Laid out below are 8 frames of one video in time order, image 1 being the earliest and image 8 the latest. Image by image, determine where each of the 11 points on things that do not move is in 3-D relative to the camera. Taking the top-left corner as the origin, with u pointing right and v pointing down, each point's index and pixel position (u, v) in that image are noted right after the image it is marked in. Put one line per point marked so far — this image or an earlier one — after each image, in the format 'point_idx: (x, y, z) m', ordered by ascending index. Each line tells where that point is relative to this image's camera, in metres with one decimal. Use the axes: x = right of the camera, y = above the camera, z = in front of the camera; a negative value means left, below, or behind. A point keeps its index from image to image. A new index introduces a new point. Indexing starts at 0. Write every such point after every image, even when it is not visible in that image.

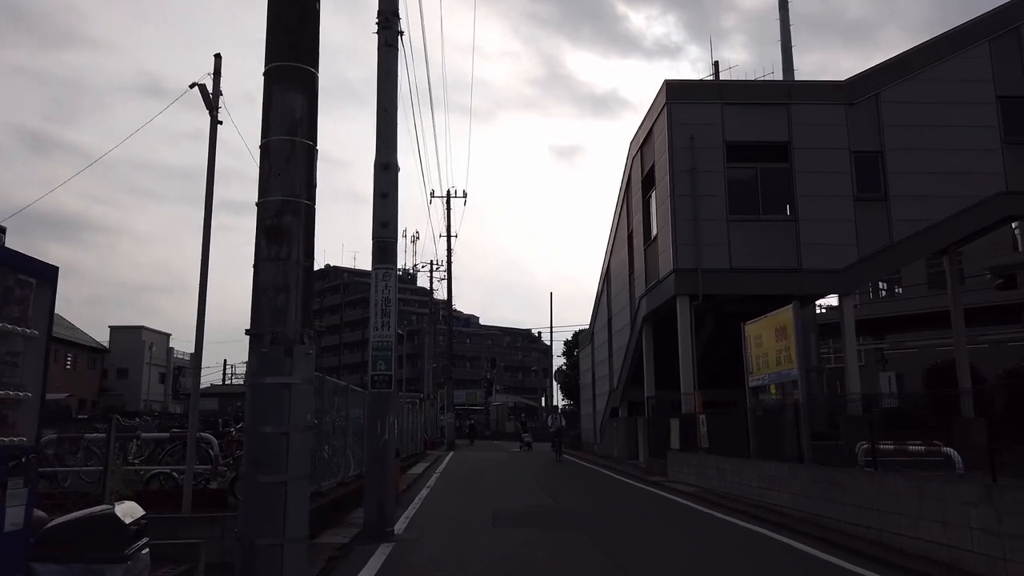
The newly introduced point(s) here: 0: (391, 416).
0: (-1.7, -1.8, +10.6) m
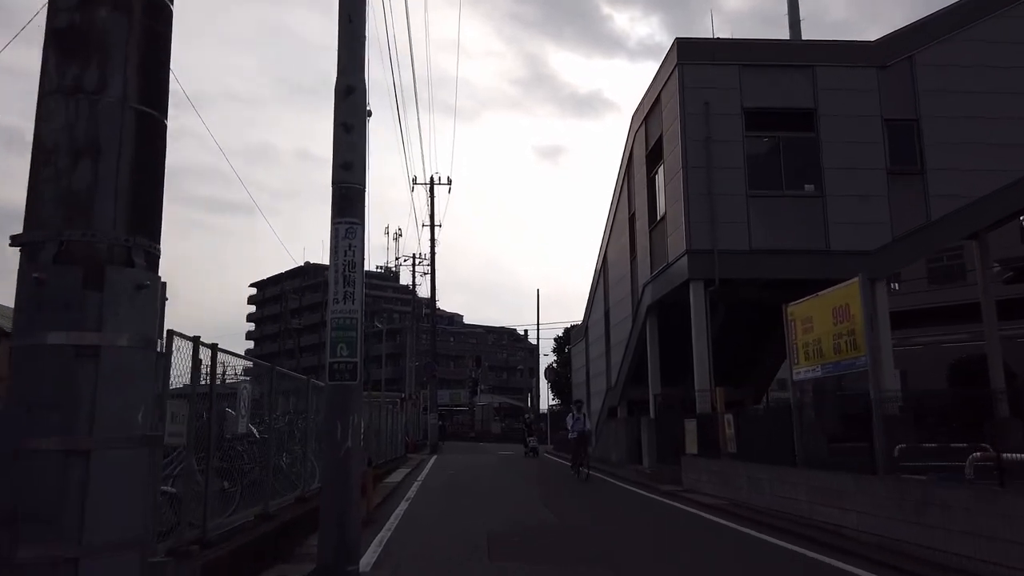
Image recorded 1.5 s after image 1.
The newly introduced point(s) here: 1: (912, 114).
0: (-1.7, -1.4, +8.1) m
1: (+10.5, +4.5, +19.6) m
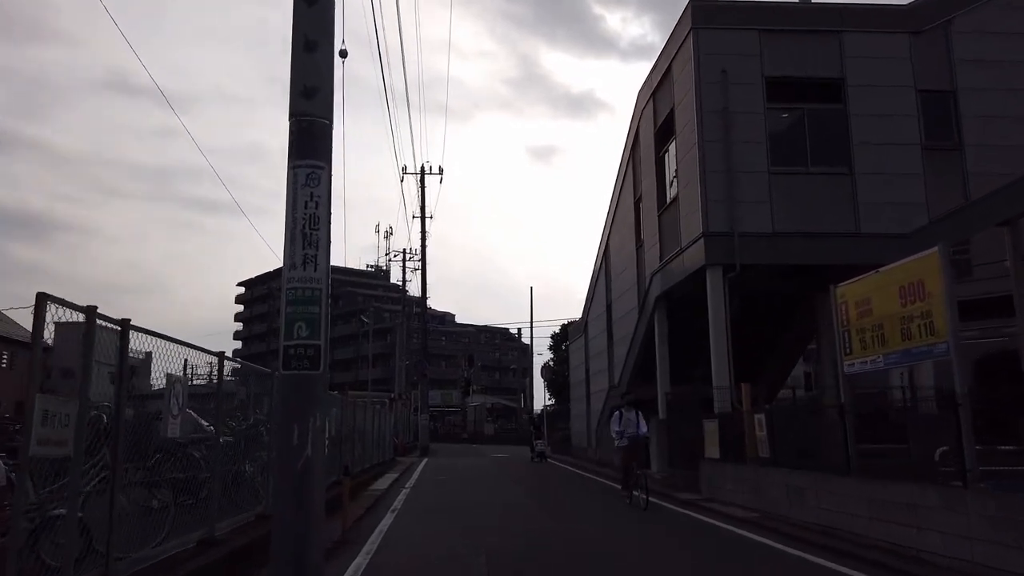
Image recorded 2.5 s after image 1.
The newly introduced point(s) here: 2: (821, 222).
0: (-1.6, -1.1, +6.2) m
1: (+10.4, +4.8, +17.9) m
2: (+7.1, +1.5, +17.2) m
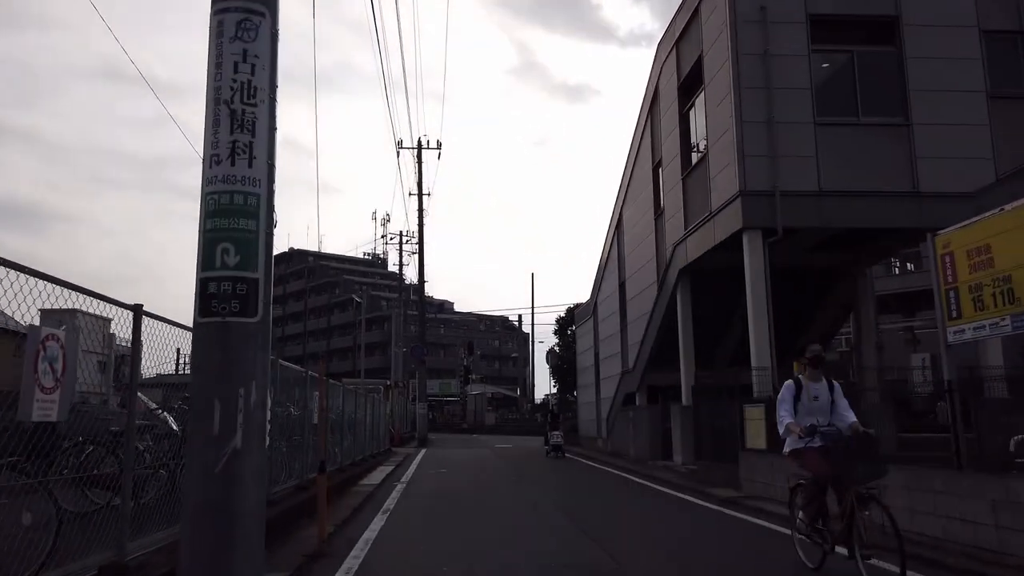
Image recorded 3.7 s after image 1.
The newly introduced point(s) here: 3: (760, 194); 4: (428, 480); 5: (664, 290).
0: (-1.4, -0.6, +4.1) m
1: (+10.6, +5.5, +15.7) m
2: (+7.3, +2.2, +15.1) m
3: (+4.9, +1.8, +14.8) m
4: (-2.0, -4.5, +17.6) m
5: (+4.0, -0.1, +19.8) m
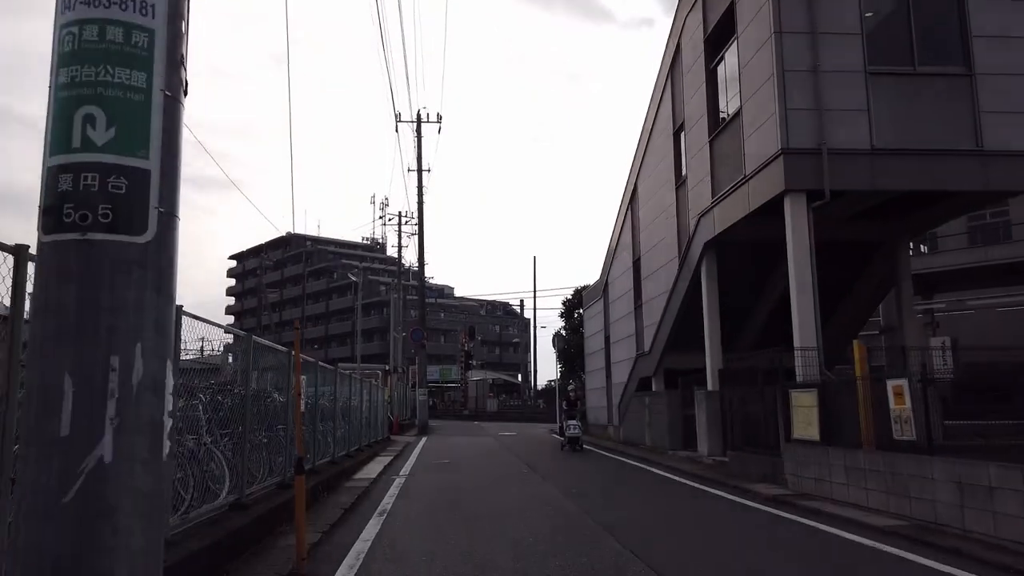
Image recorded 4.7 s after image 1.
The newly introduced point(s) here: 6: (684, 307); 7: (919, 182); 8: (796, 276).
0: (-1.2, -0.2, +2.5) m
1: (+10.8, +6.0, +14.0) m
2: (+7.5, +2.7, +13.4) m
3: (+5.1, +2.4, +13.1) m
4: (-1.8, -3.9, +16.0) m
5: (+4.2, +0.5, +18.1) m
6: (+4.3, -0.5, +18.9) m
7: (+7.2, +1.9, +13.2) m
8: (+5.0, +0.2, +13.0) m
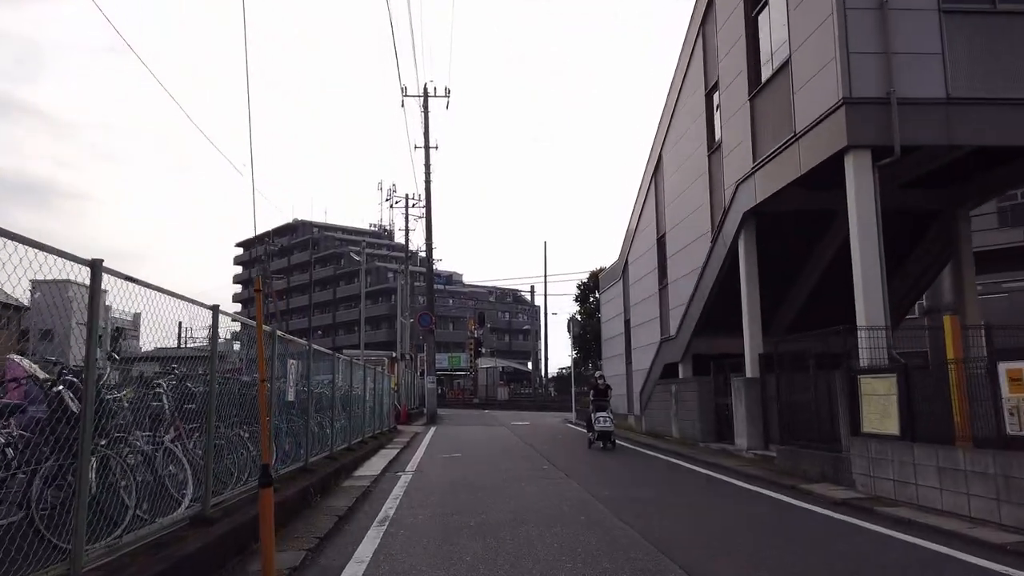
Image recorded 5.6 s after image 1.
0: (-1.0, 0.0, +0.8) m
1: (+11.1, +6.5, +12.1) m
2: (+7.8, +3.1, +11.6) m
3: (+5.4, +2.8, +11.3) m
4: (-1.4, -3.5, +14.5) m
5: (+4.6, +1.1, +16.4) m
6: (+4.7, +0.1, +17.2) m
7: (+7.5, +2.3, +11.5) m
8: (+5.3, +0.6, +11.3) m
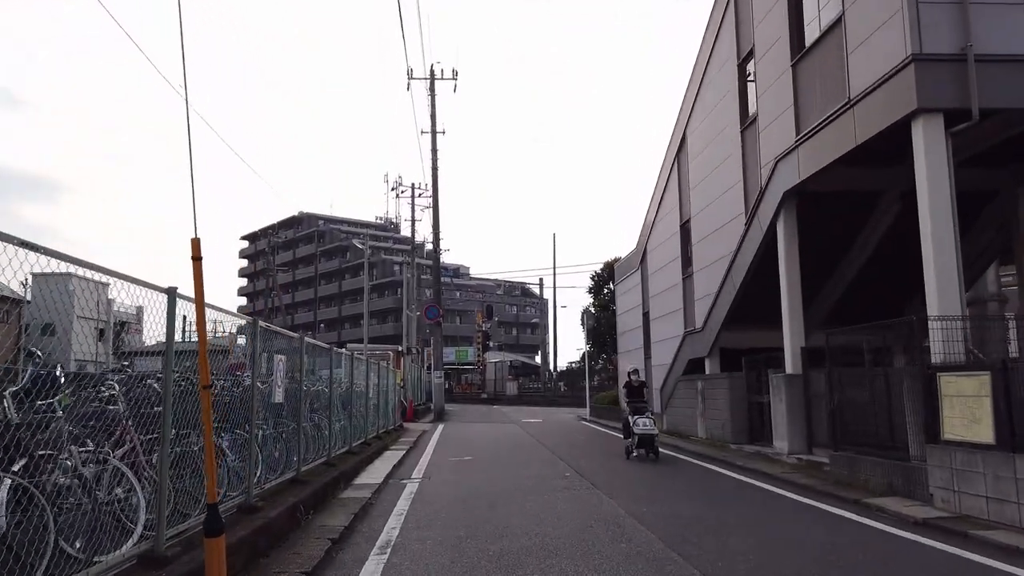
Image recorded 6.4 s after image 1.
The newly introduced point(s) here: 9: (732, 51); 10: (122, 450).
0: (-0.8, +0.1, -0.6) m
1: (+11.4, +6.7, +10.6) m
2: (+8.0, +3.4, +10.1) m
3: (+5.7, +3.0, +9.9) m
4: (-1.1, -3.2, +13.1) m
5: (+4.9, +1.3, +15.0) m
6: (+5.0, +0.3, +15.8) m
7: (+7.8, +2.5, +10.0) m
8: (+5.5, +0.8, +9.9) m
9: (+4.8, +5.3, +16.8) m
10: (-2.9, -1.2, +5.6) m
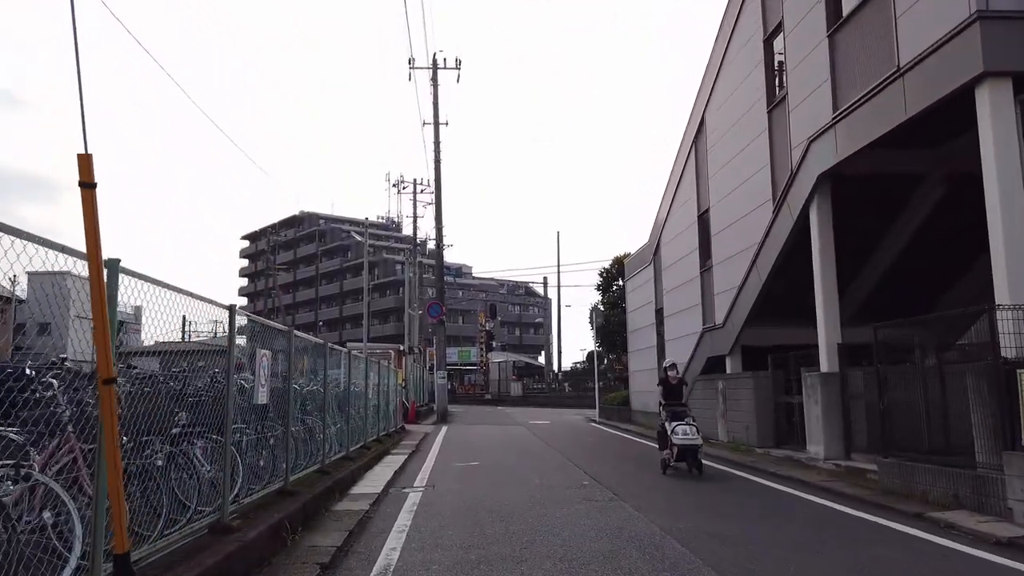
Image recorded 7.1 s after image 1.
0: (-0.6, +0.3, -1.7) m
1: (+11.5, +6.9, +9.5) m
2: (+8.2, +3.5, +9.0) m
3: (+5.8, +3.2, +8.8) m
4: (-0.9, -3.1, +12.0) m
5: (+5.1, +1.5, +13.8) m
6: (+5.2, +0.5, +14.7) m
7: (+8.0, +2.7, +8.9) m
8: (+5.7, +1.0, +8.8) m
9: (+5.0, +5.5, +15.7) m
10: (-2.8, -1.1, +4.5) m
